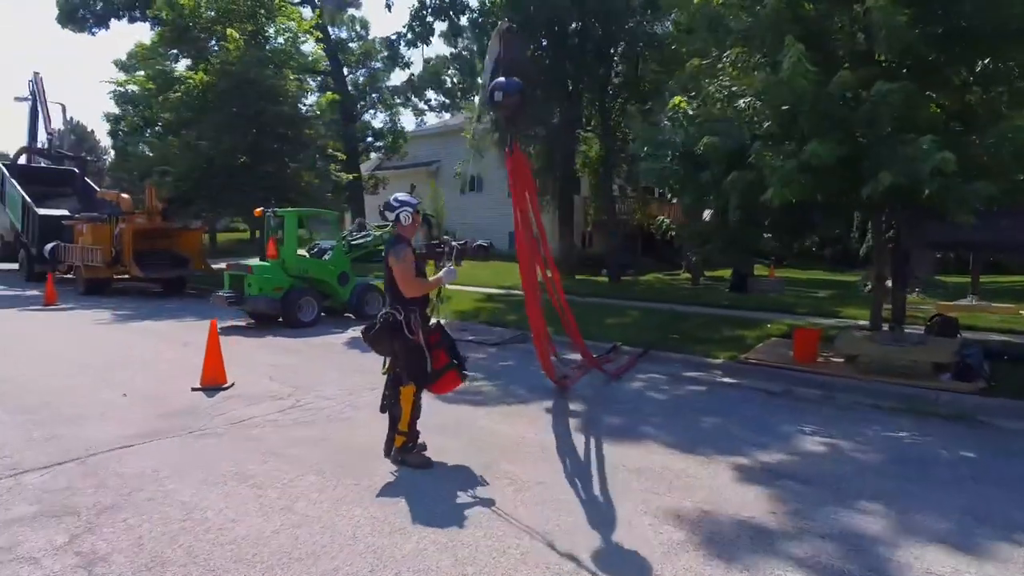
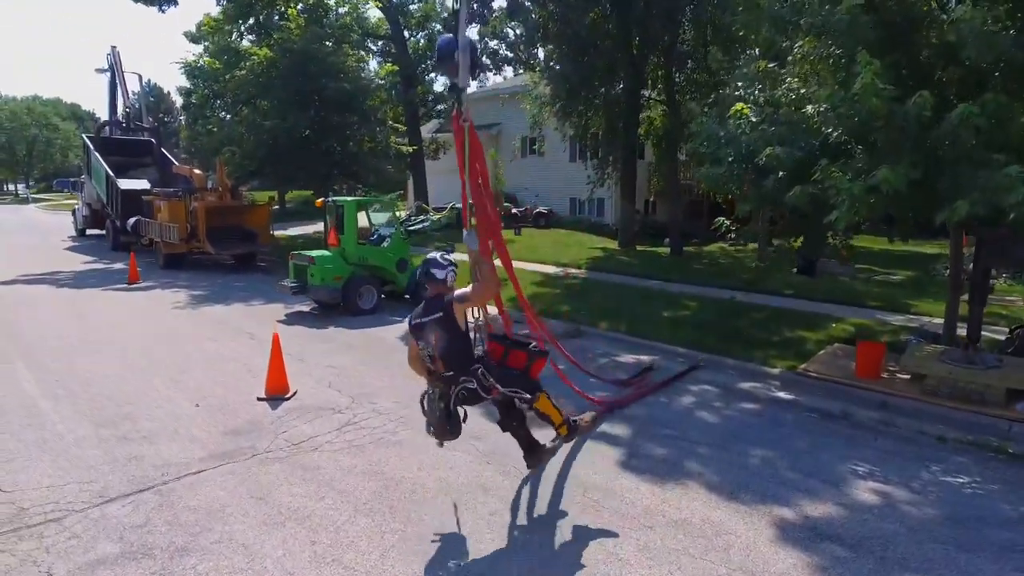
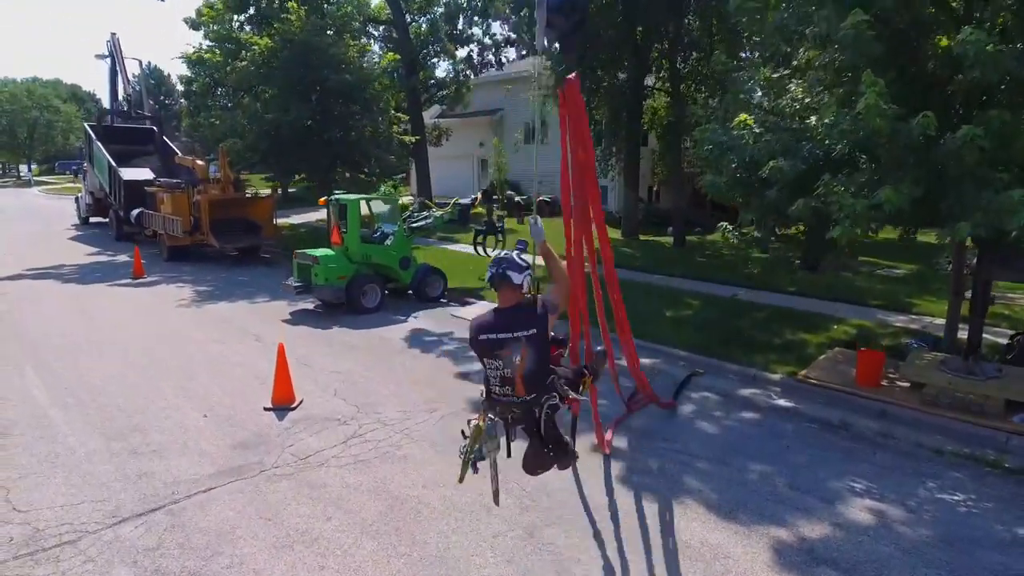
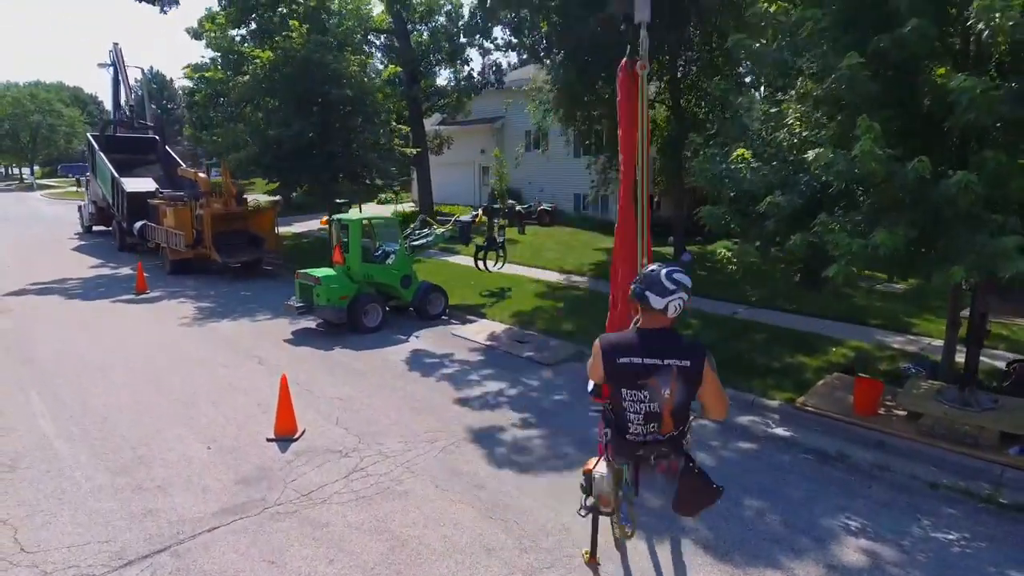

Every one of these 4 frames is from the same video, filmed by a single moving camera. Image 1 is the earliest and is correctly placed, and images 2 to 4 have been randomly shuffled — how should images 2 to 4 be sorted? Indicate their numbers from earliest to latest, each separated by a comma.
2, 3, 4
